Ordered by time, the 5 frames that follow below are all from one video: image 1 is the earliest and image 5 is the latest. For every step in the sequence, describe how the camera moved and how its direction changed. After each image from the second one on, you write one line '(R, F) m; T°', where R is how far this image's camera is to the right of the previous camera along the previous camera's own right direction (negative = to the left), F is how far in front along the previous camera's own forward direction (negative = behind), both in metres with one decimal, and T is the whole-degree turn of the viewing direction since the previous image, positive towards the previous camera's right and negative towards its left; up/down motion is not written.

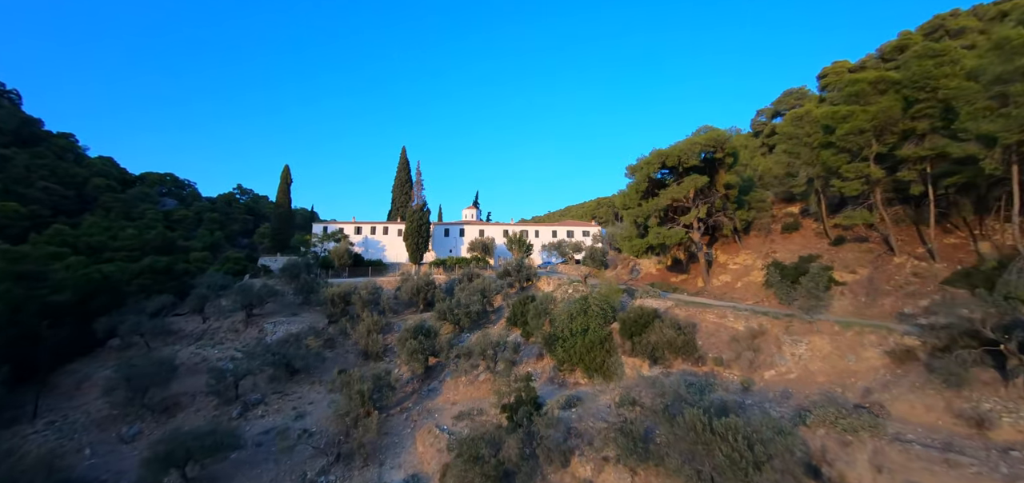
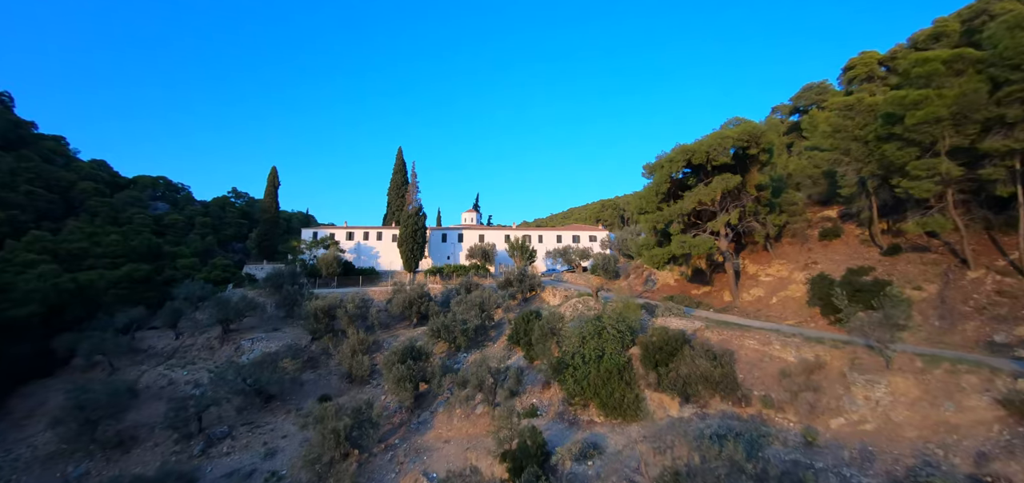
(0.0, +3.3) m; 0°
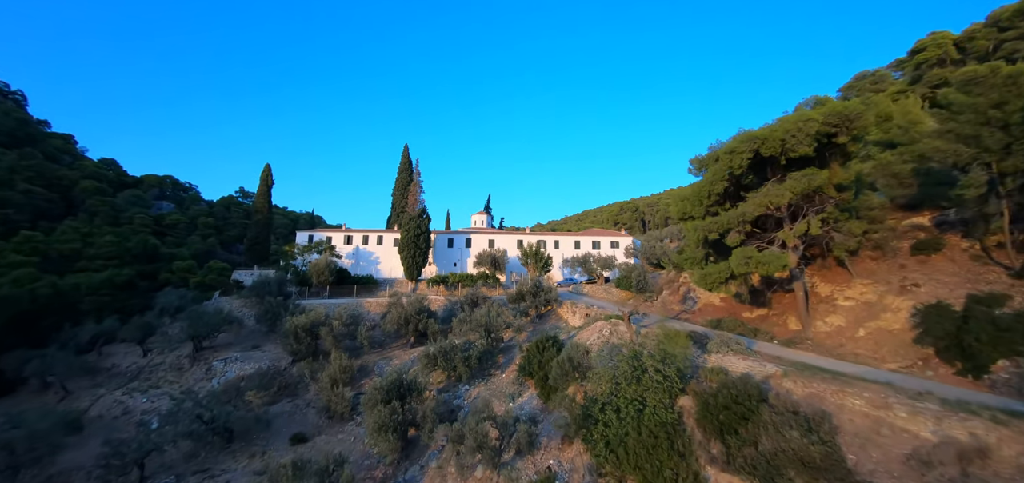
(+0.1, +4.6) m; -2°
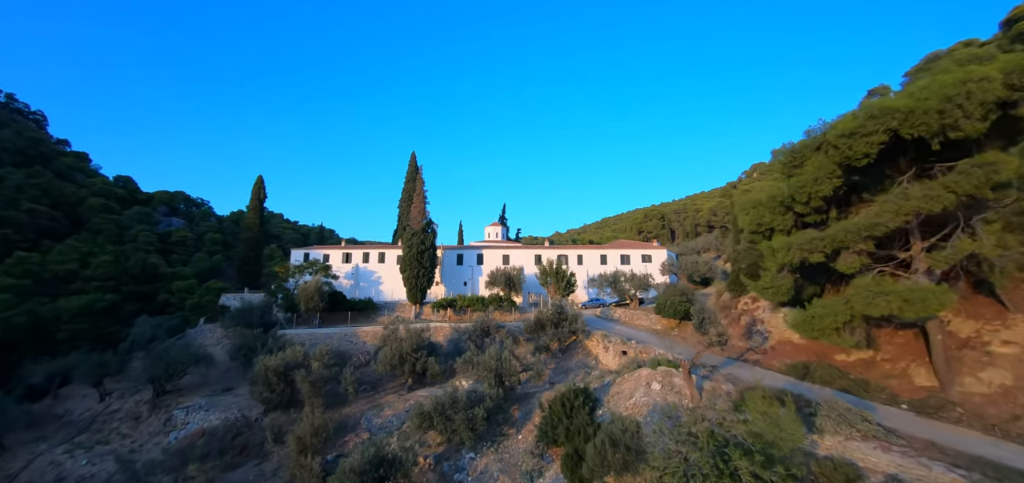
(+0.2, +5.0) m; -2°
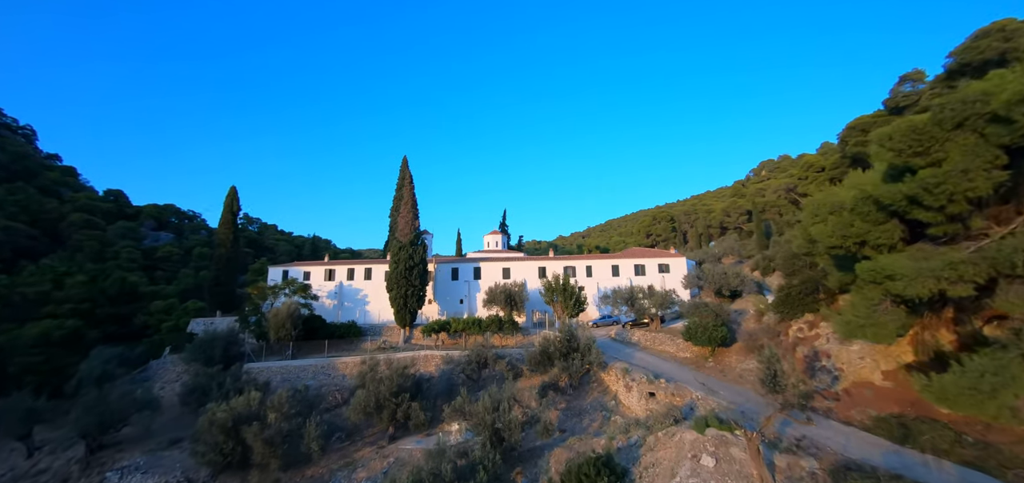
(+0.3, +4.0) m; 0°
